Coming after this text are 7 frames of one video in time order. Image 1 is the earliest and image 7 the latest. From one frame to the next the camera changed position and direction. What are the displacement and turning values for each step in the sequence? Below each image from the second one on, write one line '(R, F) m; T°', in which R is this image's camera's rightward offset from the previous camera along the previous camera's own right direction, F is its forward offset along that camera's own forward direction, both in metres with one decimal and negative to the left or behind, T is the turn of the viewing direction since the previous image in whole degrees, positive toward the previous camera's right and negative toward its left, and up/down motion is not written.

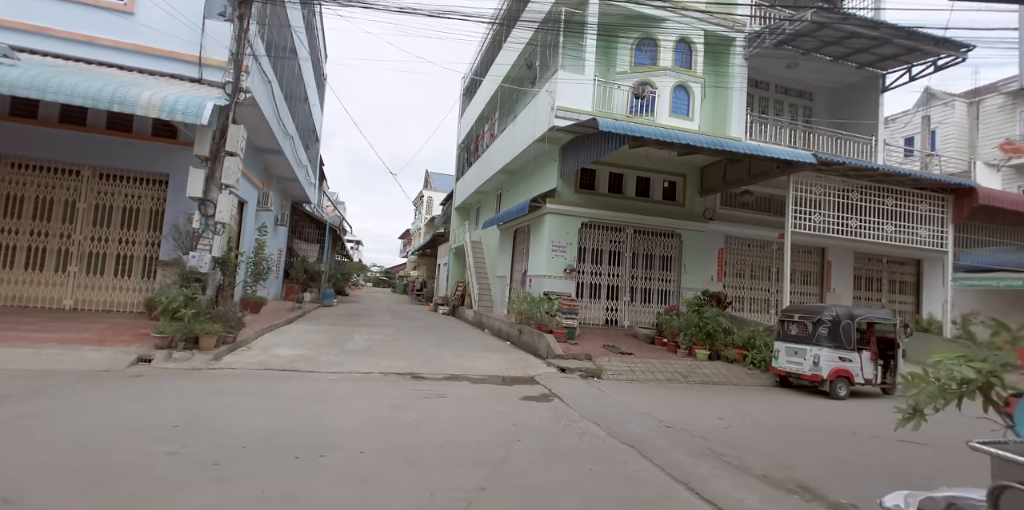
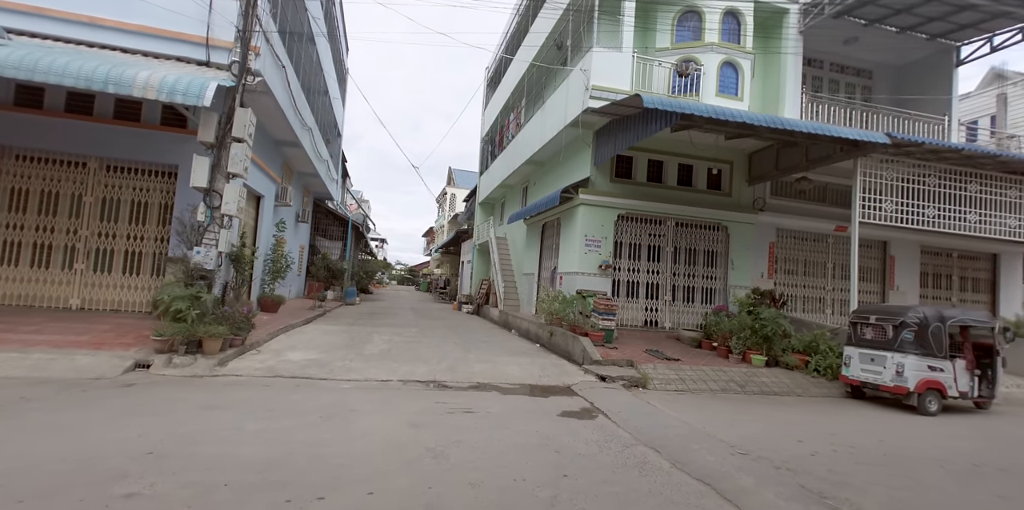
(-0.2, +0.8) m; -3°
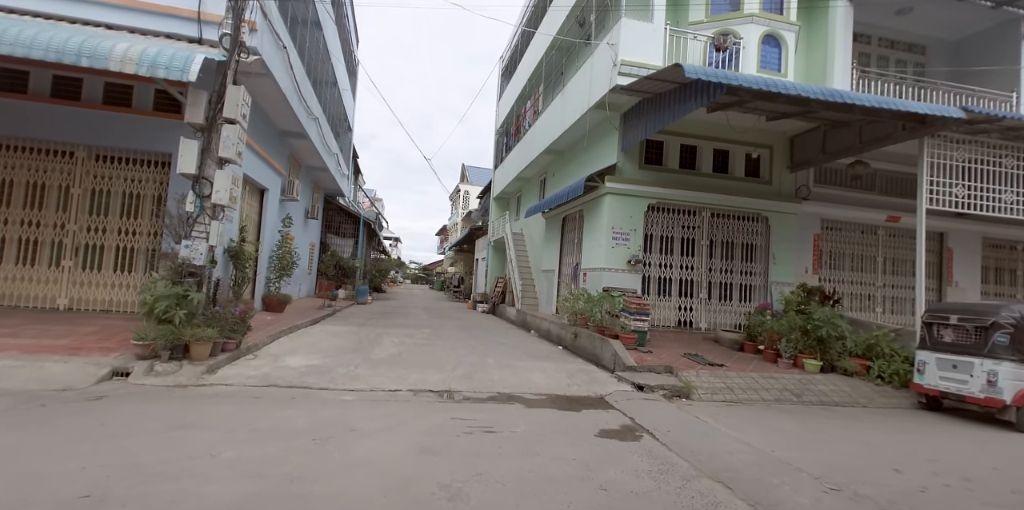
(-0.1, +0.7) m; -2°
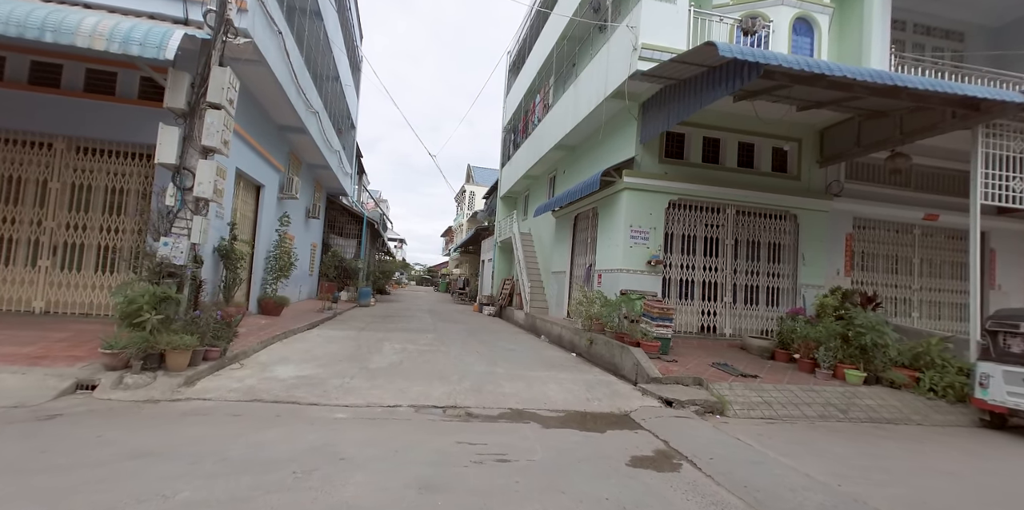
(-0.1, +0.6) m; -1°
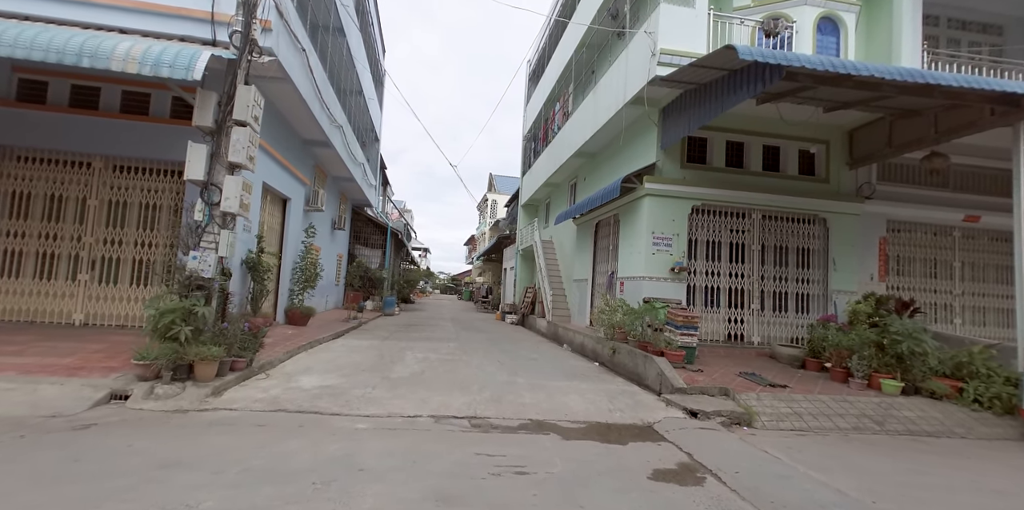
(0.0, 0.0) m; -3°
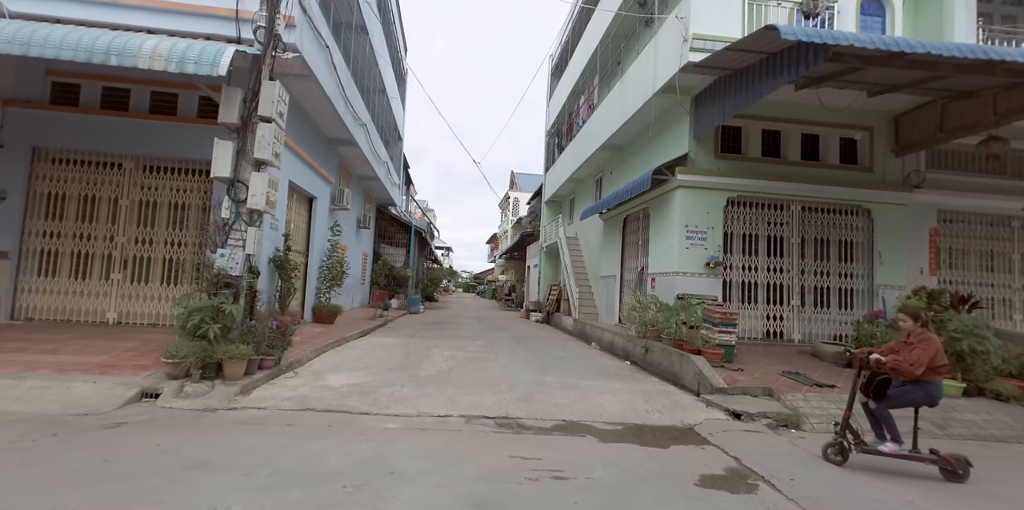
(-0.2, +0.2) m; -3°
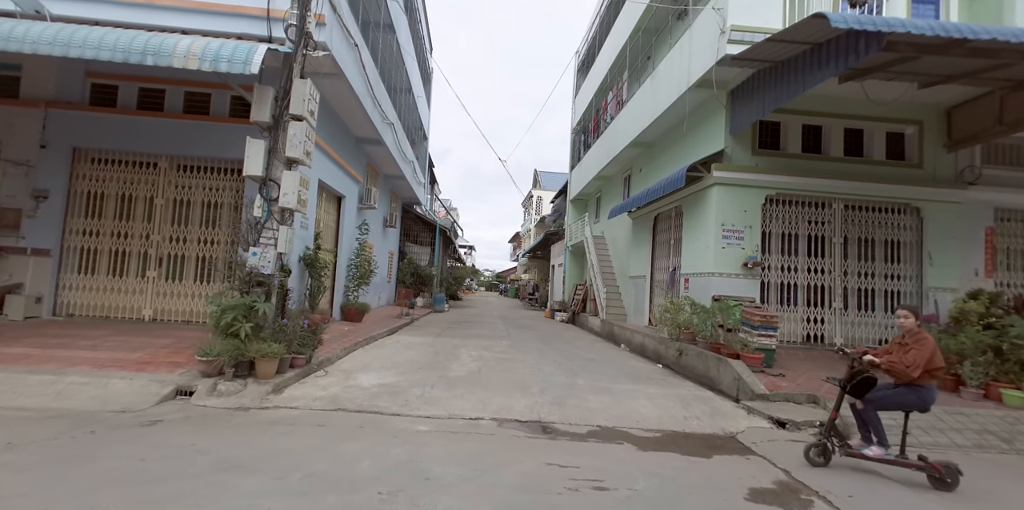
(-0.2, +0.1) m; -2°
